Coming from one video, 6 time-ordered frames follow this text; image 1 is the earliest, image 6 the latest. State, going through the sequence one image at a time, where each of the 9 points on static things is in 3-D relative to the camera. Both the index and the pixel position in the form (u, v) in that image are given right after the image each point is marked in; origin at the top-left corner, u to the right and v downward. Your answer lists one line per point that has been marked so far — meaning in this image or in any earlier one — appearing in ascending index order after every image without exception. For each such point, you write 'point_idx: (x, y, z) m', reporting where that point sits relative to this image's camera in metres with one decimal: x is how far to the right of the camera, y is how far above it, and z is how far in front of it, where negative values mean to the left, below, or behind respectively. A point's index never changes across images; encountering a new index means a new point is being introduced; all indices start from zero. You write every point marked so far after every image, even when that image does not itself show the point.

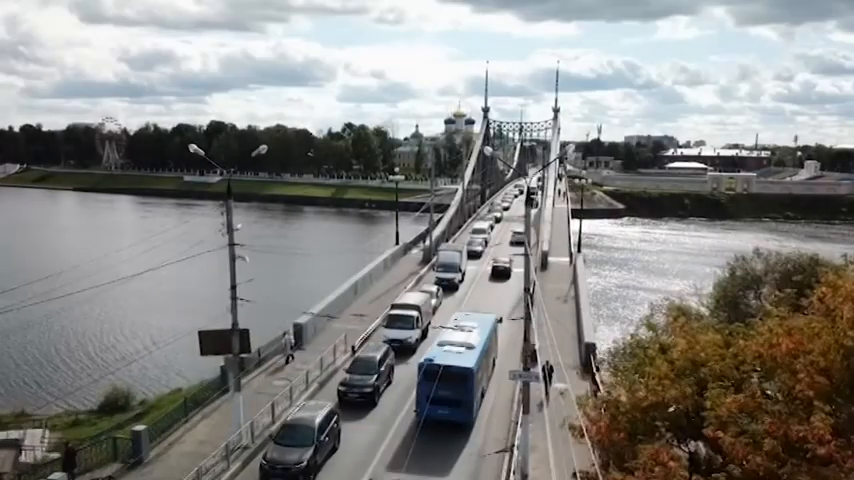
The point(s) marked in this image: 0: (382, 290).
0: (-1.0, -1.1, +17.3) m
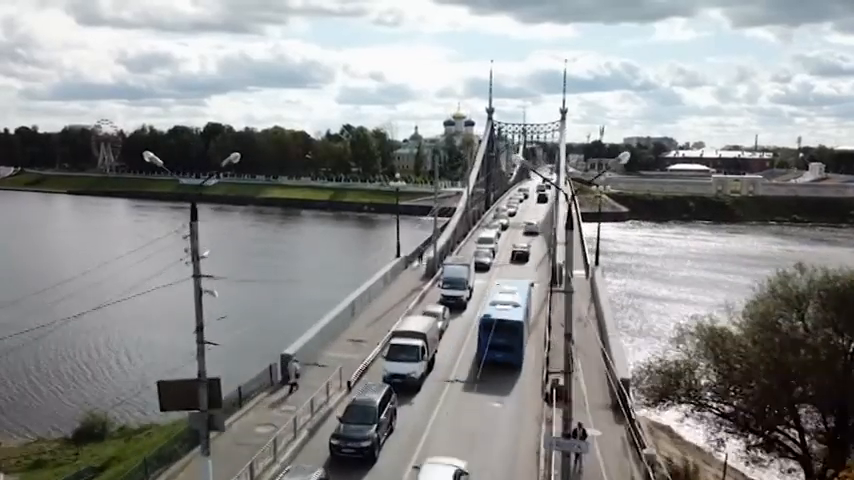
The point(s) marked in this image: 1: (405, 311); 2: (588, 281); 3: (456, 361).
0: (-0.9, -1.4, +15.6) m
1: (-0.4, -1.3, +15.2) m
2: (+3.7, -1.0, +18.9) m
3: (+0.5, -1.9, +13.3) m
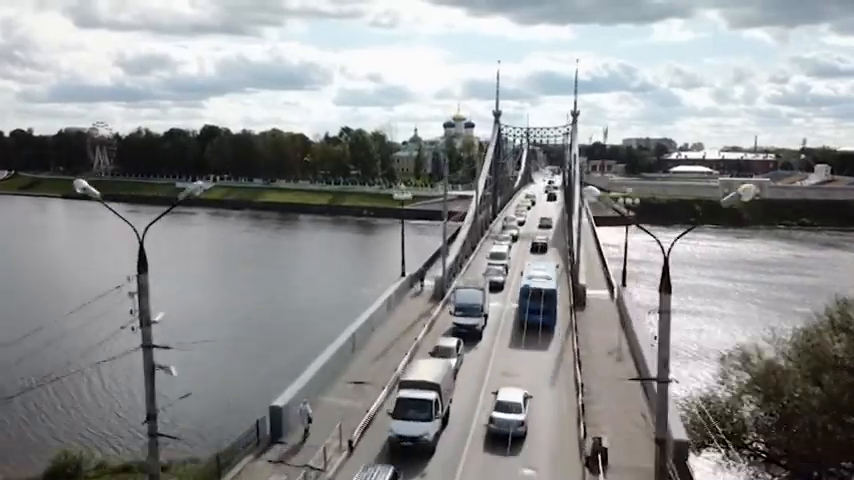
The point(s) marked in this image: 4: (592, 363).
0: (-0.7, -1.7, +13.8) m
1: (-0.2, -1.7, +13.4) m
2: (+3.9, -1.3, +17.1) m
3: (+0.7, -2.3, +11.5) m
4: (+2.7, -2.0, +13.1) m
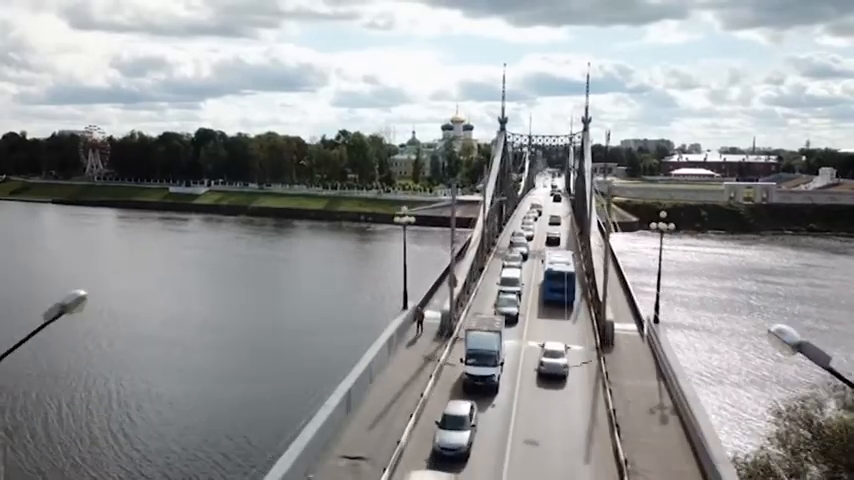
0: (-0.6, -2.3, +11.7) m
1: (-0.1, -2.2, +11.4) m
2: (+4.0, -1.9, +15.0) m
3: (+0.8, -2.8, +9.4) m
4: (+2.8, -2.5, +11.0) m
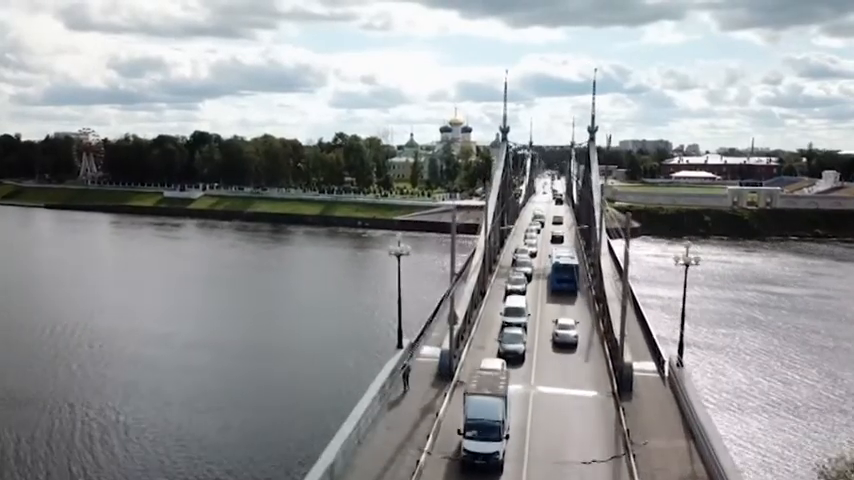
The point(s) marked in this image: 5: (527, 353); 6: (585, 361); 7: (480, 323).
0: (-0.6, -2.8, +10.2) m
1: (-0.2, -2.8, +9.9) m
2: (+4.0, -2.4, +13.5) m
3: (+0.8, -3.4, +8.0) m
4: (+2.7, -3.0, +9.5) m
5: (+1.9, -2.1, +15.6) m
6: (+2.9, -2.3, +15.1) m
7: (+1.1, -1.8, +17.7) m
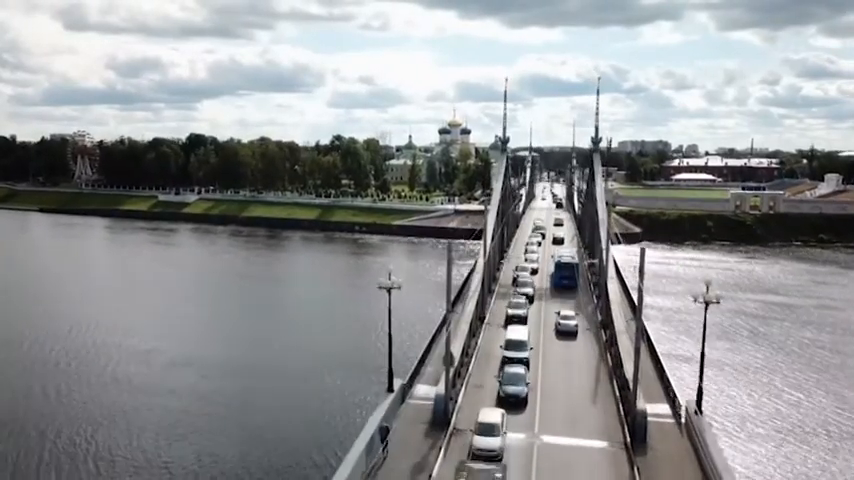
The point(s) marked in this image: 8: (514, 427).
0: (-0.7, -3.3, +8.9) m
1: (-0.2, -3.3, +8.6) m
2: (+3.9, -2.9, +12.3) m
3: (+0.7, -3.9, +6.7) m
4: (+2.7, -3.5, +8.3) m
5: (+1.8, -2.6, +14.3) m
6: (+2.8, -2.8, +13.9) m
7: (+1.0, -2.3, +16.5) m
8: (+1.4, -2.9, +12.8) m
